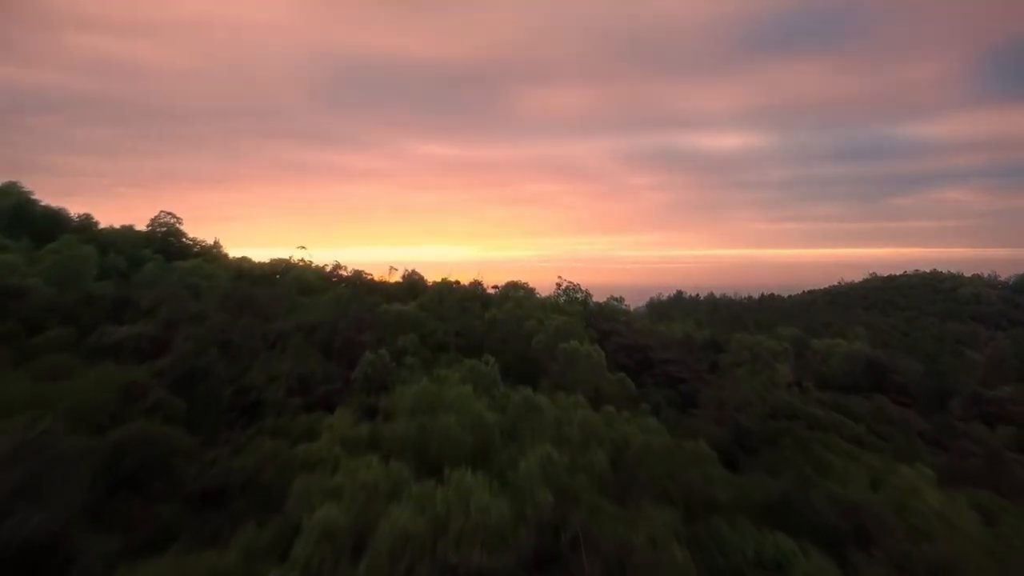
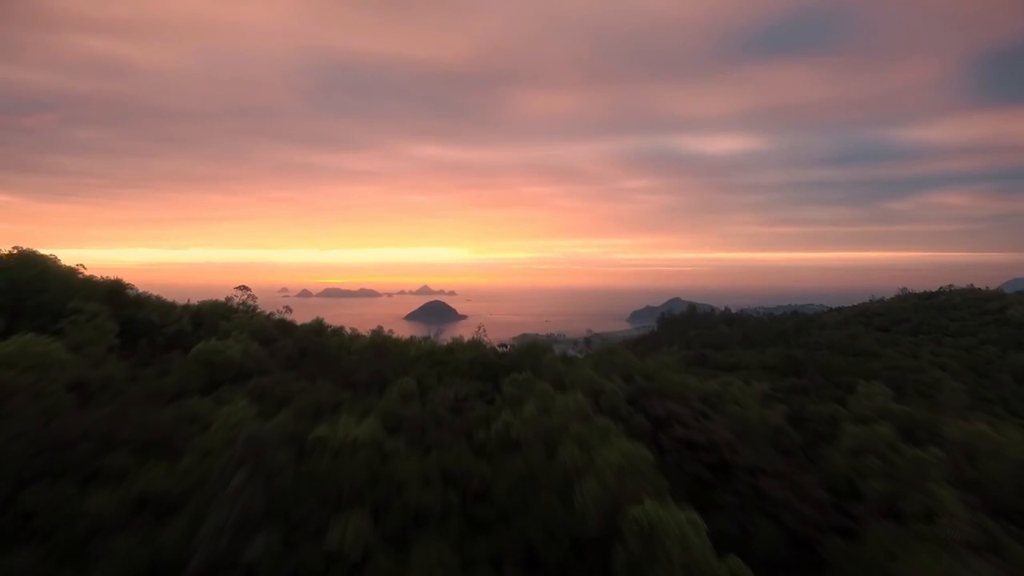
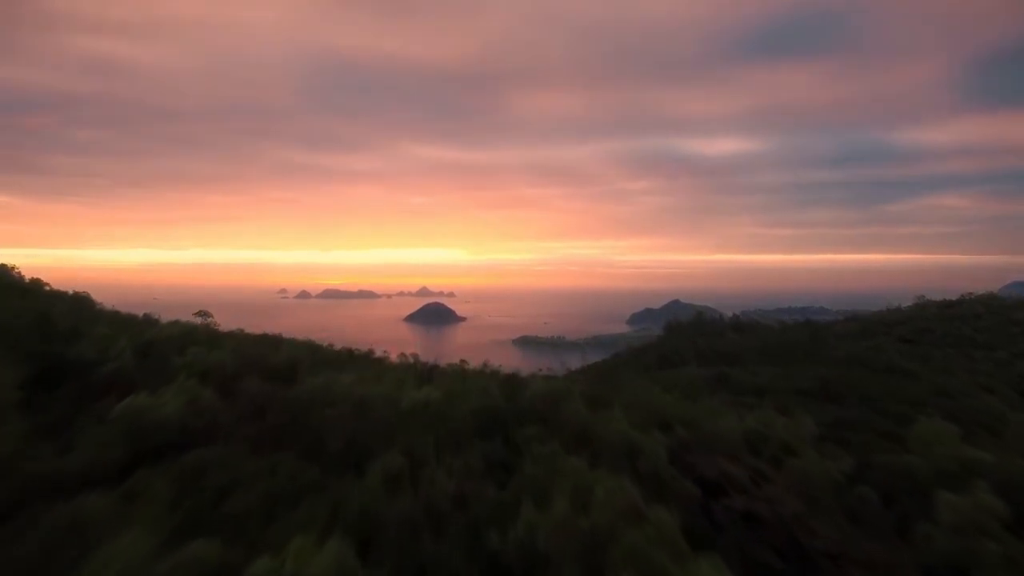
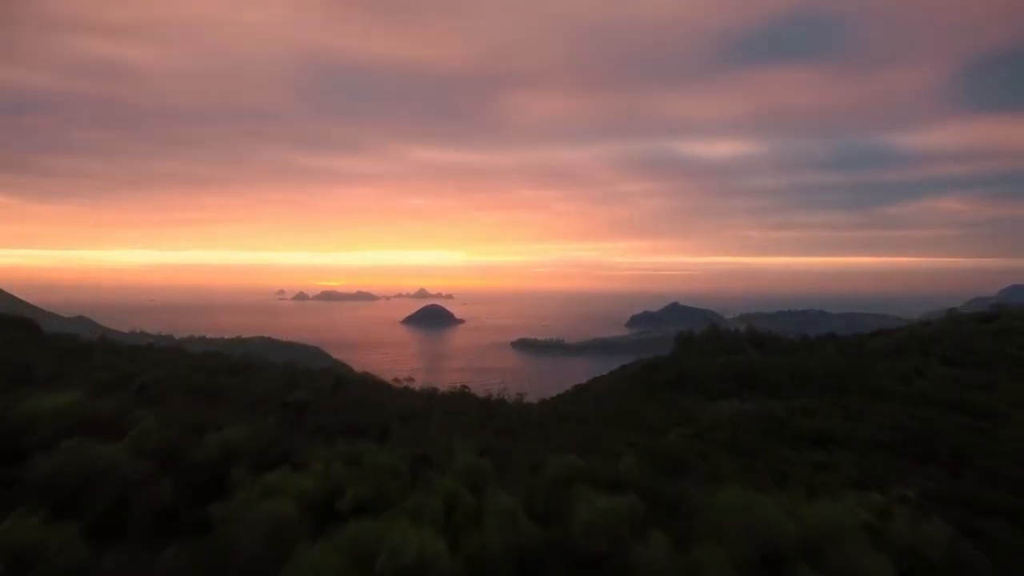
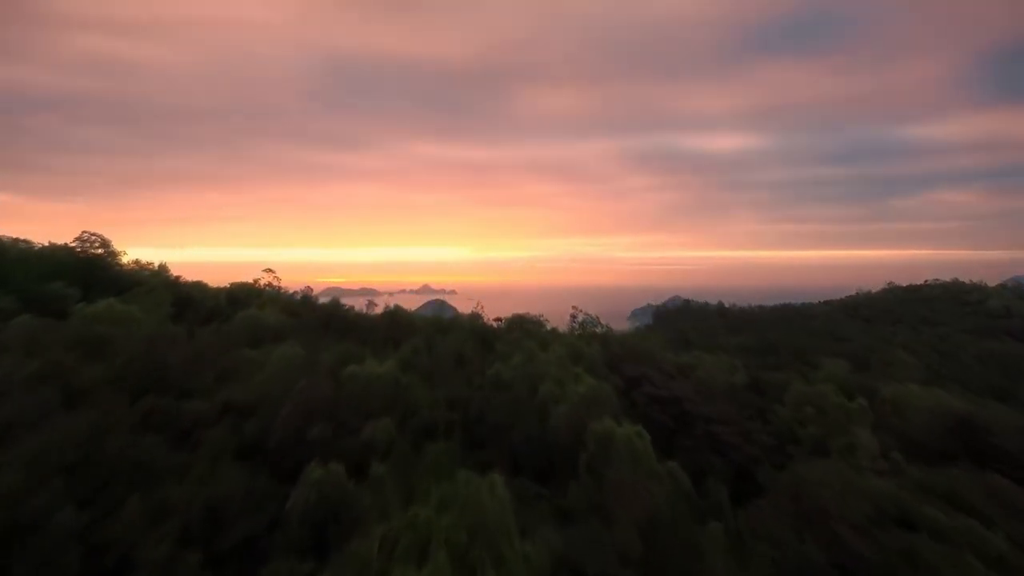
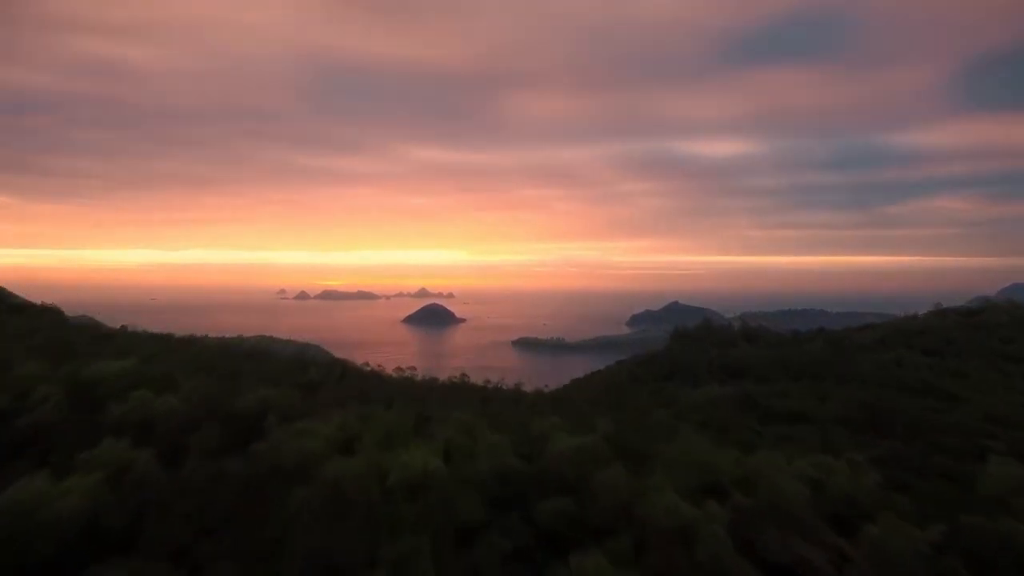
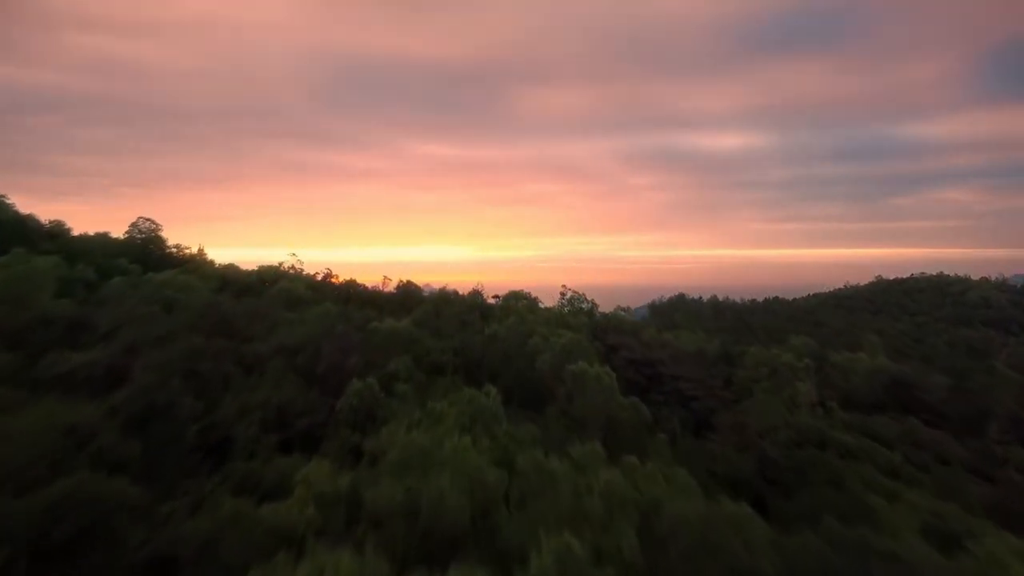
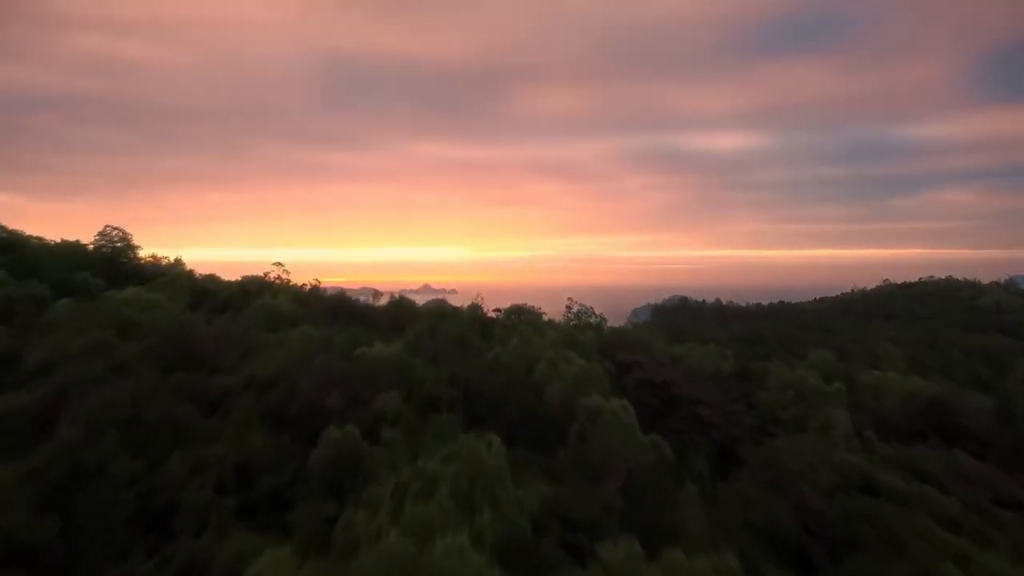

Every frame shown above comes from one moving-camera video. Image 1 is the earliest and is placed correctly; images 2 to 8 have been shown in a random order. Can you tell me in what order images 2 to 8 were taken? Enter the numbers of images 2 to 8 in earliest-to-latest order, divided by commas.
7, 8, 5, 2, 3, 6, 4
